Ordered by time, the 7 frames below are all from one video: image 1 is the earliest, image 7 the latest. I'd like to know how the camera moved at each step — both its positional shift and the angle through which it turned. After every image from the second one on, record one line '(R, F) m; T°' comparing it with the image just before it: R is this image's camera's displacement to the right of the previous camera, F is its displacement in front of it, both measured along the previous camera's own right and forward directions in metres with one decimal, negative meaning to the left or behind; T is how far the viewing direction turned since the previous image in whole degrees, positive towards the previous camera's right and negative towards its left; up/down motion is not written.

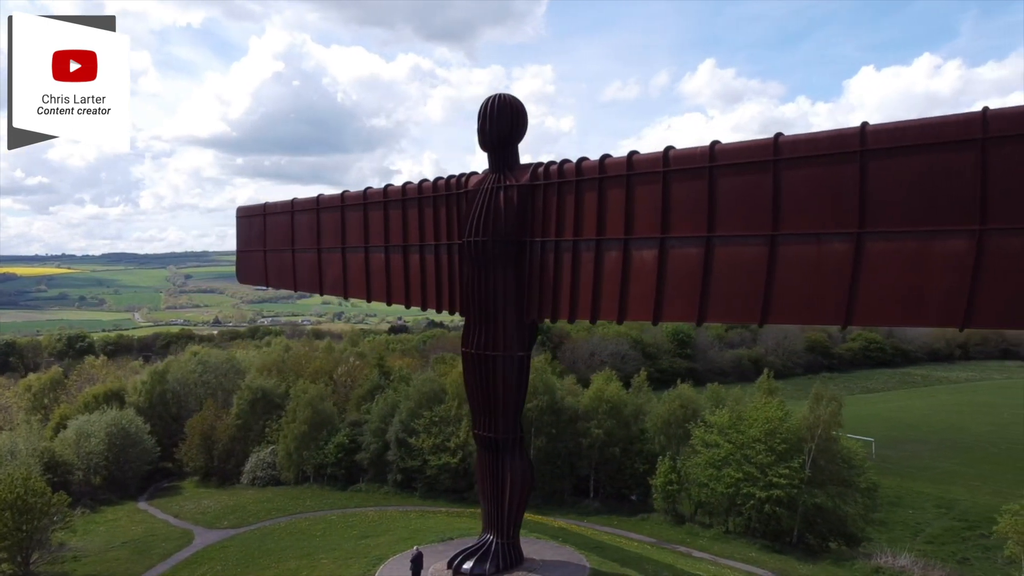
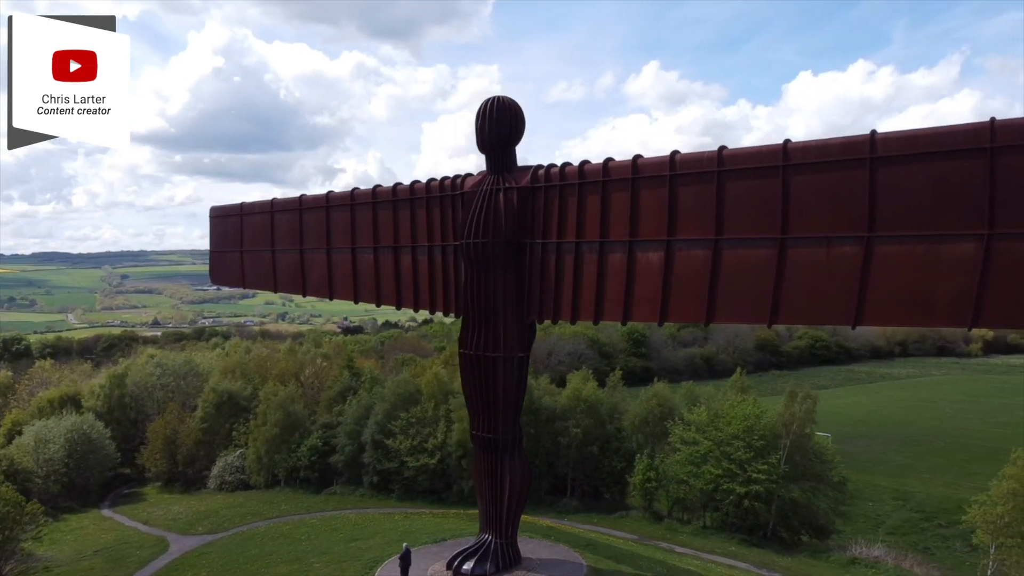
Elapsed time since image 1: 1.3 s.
(-0.9, 0.0) m; +3°
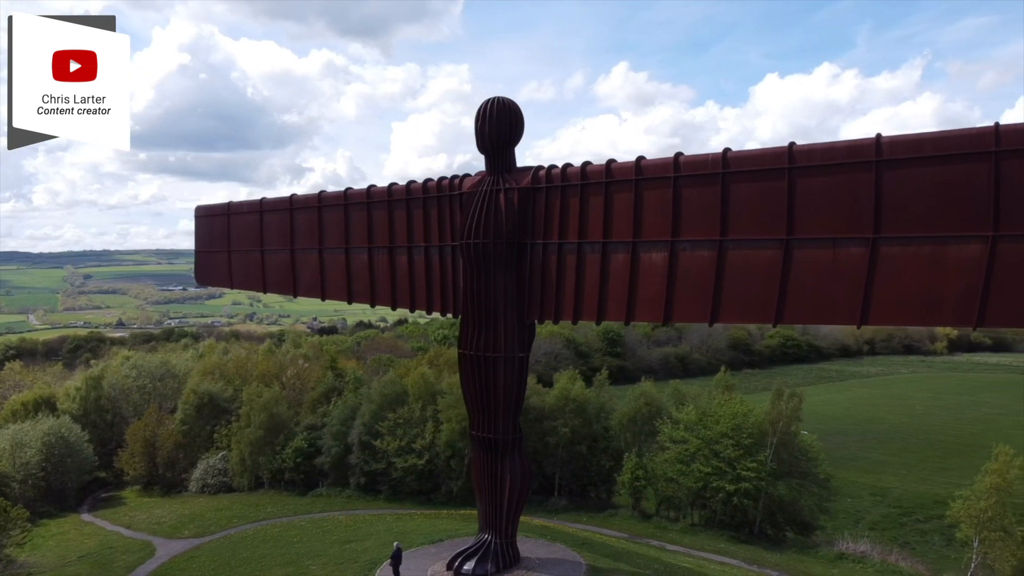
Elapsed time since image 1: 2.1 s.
(-0.5, 0.0) m; +2°
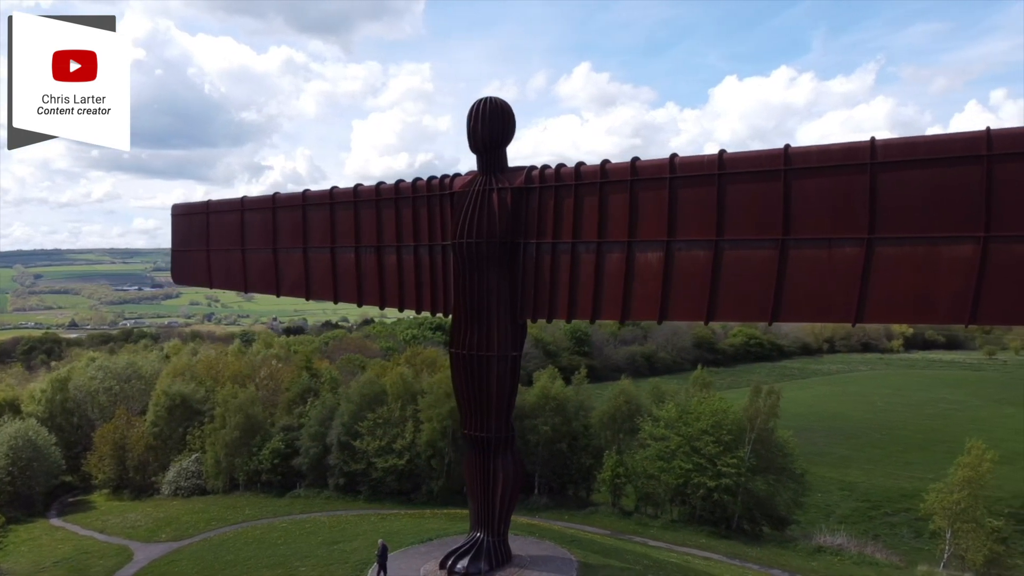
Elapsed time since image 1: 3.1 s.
(-0.5, 0.0) m; +2°
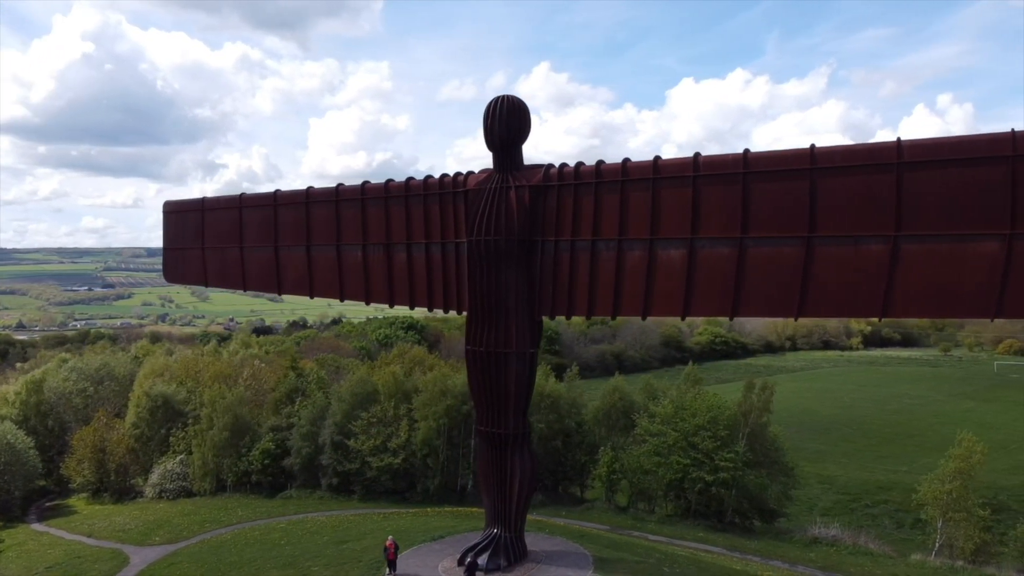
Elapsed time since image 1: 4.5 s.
(-1.0, -0.1) m; +2°
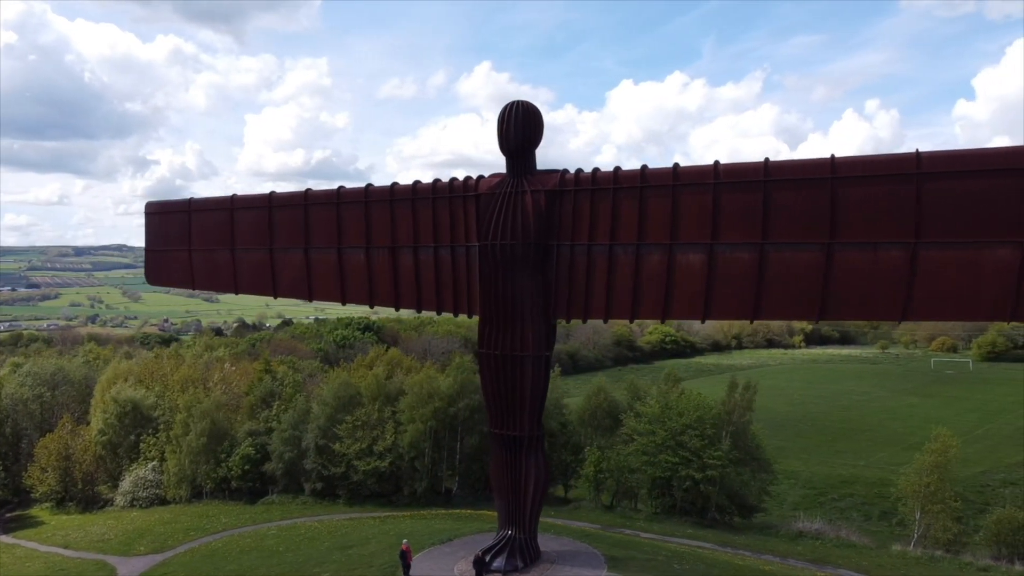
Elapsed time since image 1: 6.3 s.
(-1.3, -0.1) m; +3°
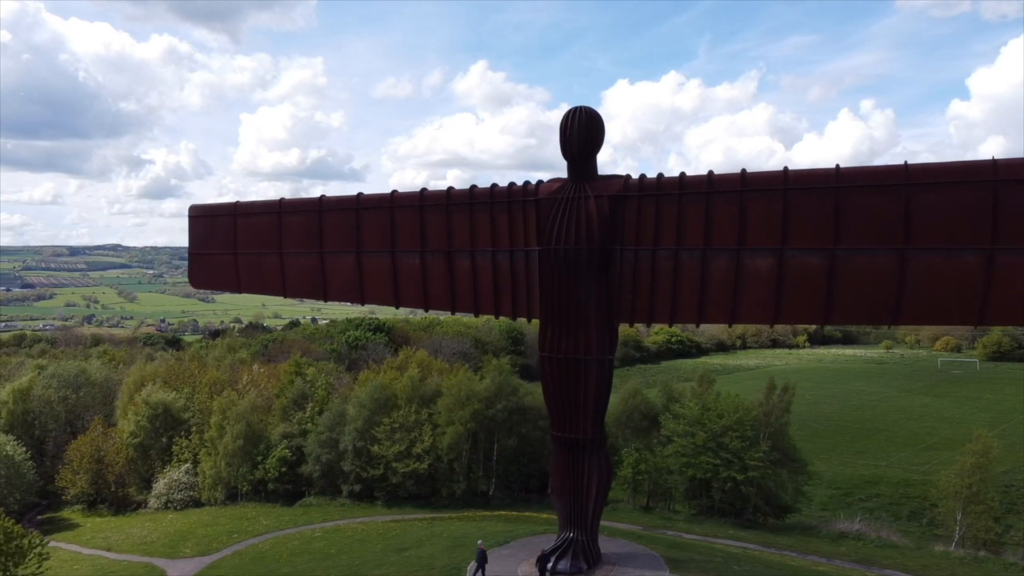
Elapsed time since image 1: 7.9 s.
(-1.3, -0.2) m; -1°
